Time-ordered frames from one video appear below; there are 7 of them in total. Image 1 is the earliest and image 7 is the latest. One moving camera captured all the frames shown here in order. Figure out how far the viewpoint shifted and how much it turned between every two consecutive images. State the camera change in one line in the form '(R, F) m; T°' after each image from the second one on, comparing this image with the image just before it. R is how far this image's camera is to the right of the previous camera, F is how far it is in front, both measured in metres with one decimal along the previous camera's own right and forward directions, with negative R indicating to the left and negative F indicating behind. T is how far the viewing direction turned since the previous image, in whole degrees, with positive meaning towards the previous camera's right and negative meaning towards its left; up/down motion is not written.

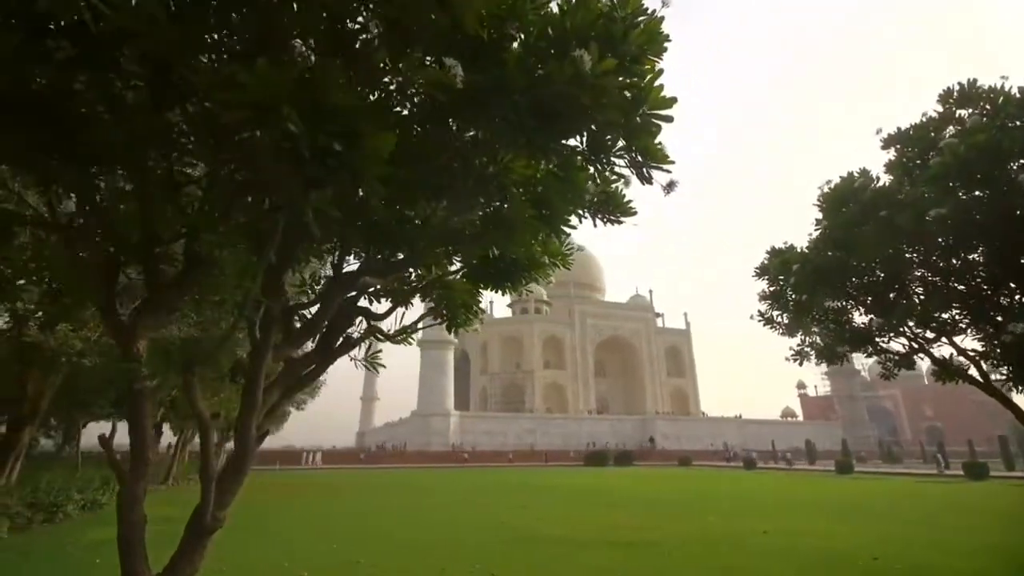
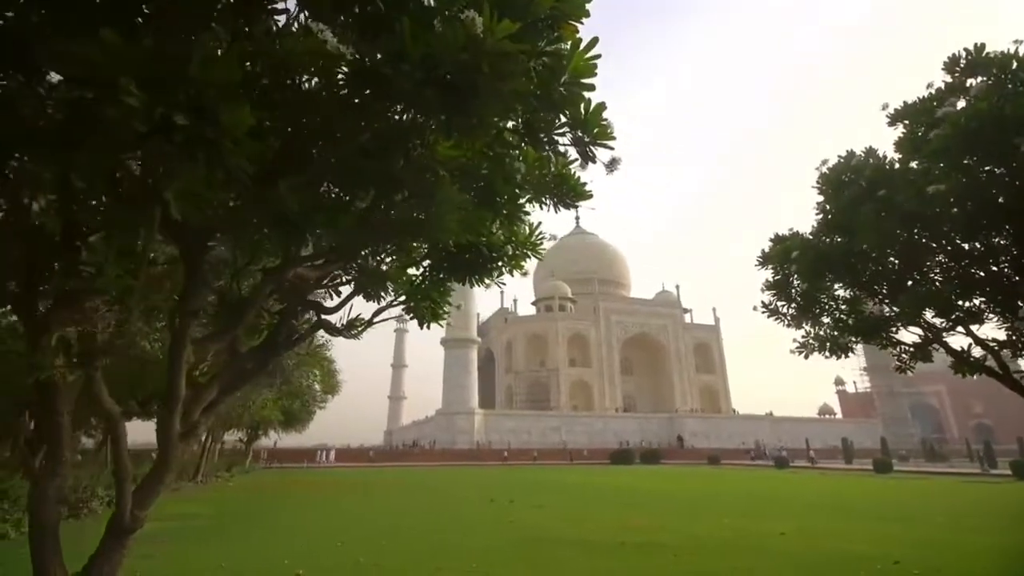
(+0.4, +0.2) m; -3°
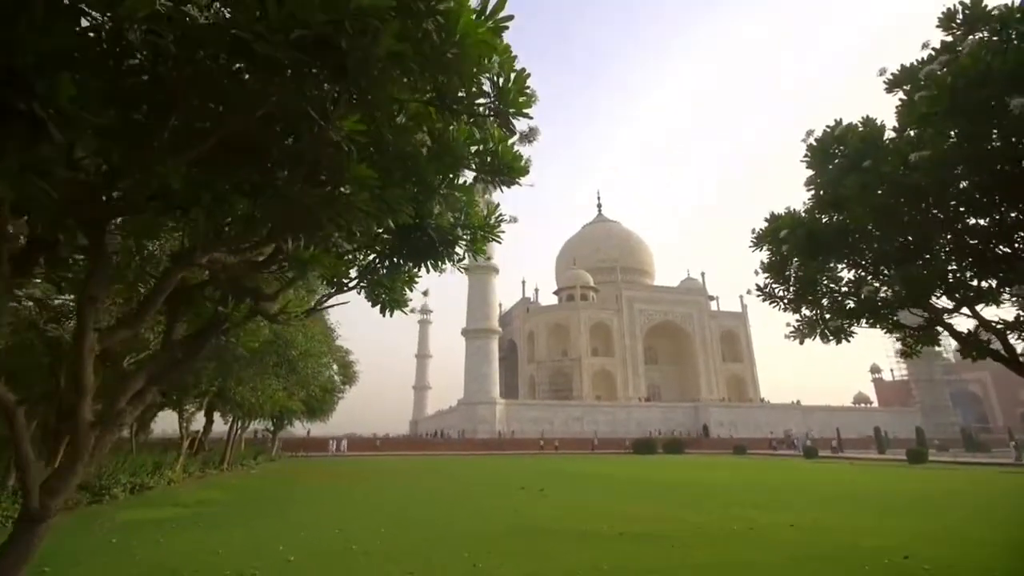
(+0.4, +0.2) m; -3°
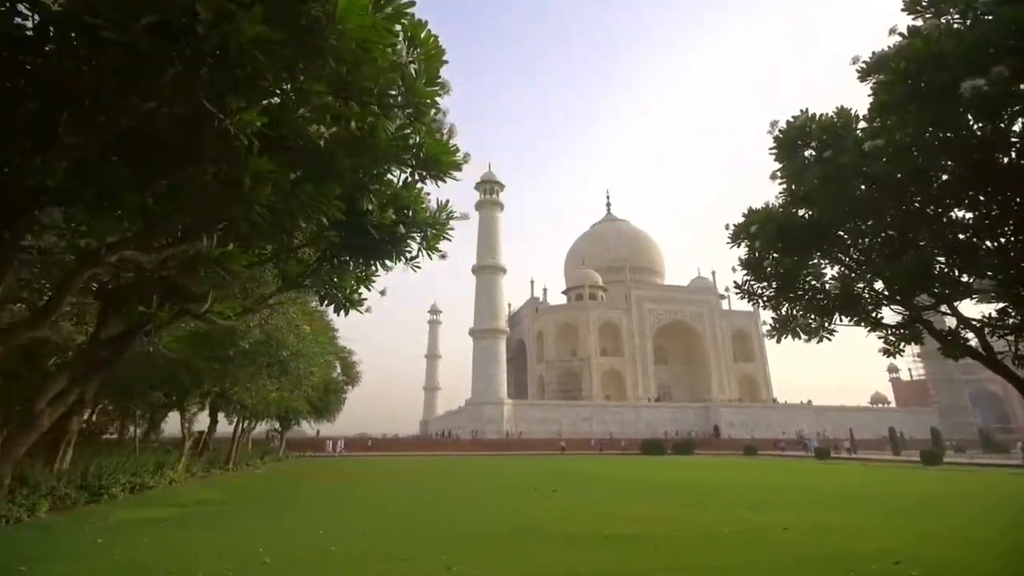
(+0.4, +0.1) m; -1°
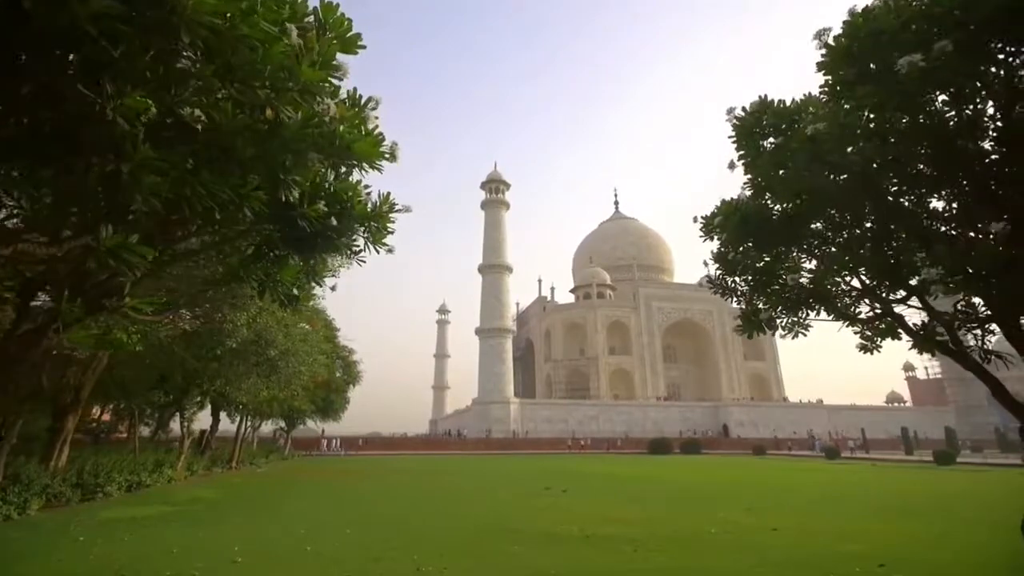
(+0.5, +0.1) m; -1°
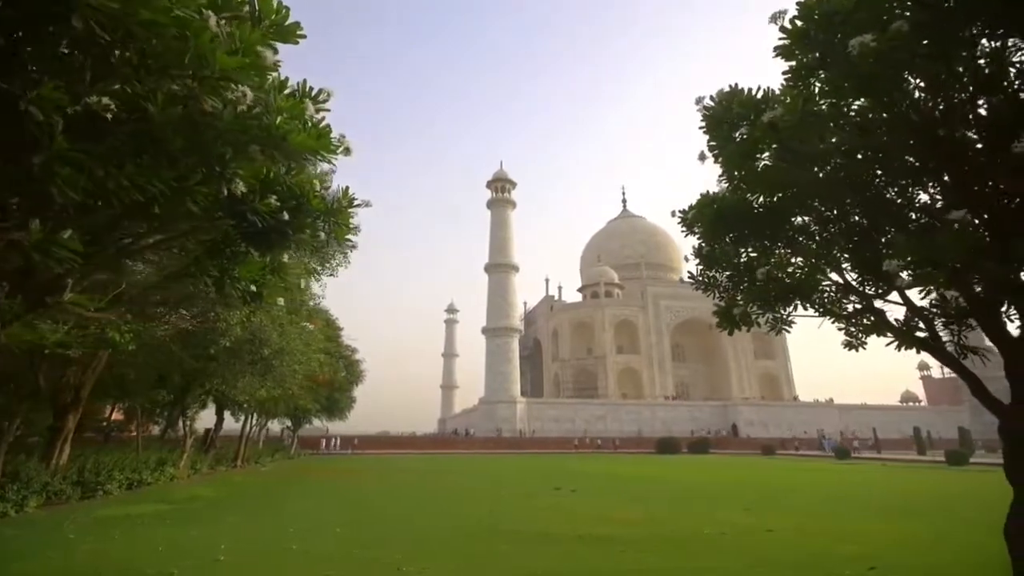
(+0.3, +0.1) m; -1°
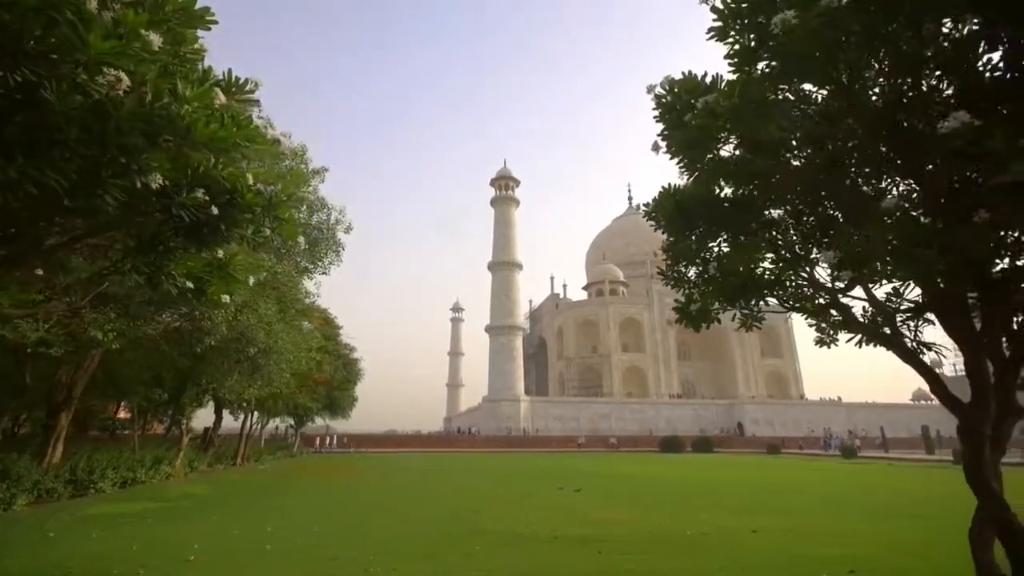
(+0.4, +0.1) m; -1°
